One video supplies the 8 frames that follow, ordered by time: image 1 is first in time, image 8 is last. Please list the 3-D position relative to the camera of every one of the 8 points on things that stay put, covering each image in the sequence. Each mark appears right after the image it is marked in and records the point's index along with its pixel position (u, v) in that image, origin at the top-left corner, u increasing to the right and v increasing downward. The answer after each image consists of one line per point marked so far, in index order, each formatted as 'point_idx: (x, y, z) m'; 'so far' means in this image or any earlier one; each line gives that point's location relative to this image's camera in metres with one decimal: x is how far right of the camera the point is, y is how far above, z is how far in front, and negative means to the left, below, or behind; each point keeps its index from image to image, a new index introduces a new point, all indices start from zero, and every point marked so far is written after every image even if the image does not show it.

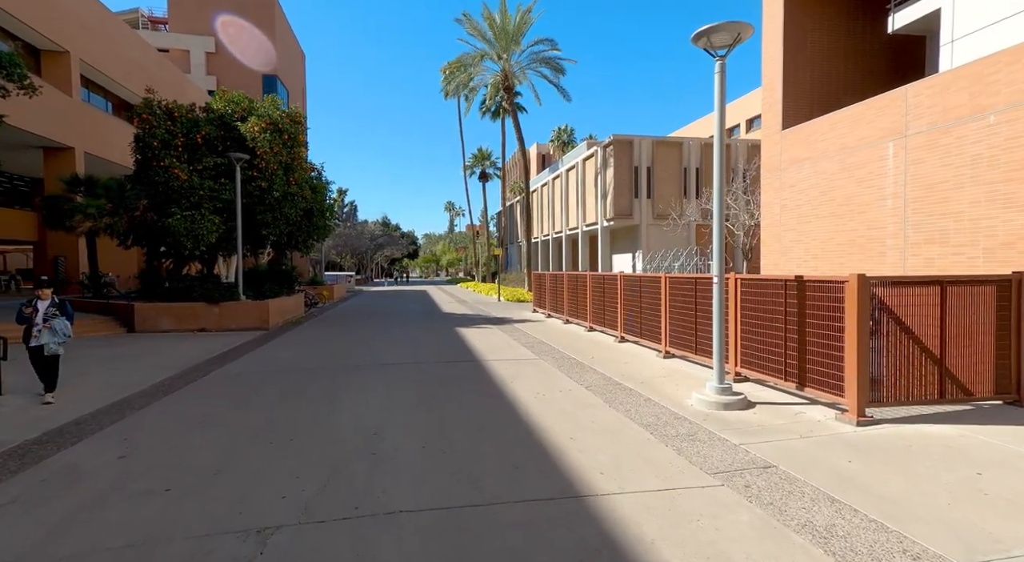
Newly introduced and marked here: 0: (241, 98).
0: (-8.8, +6.1, +17.6) m
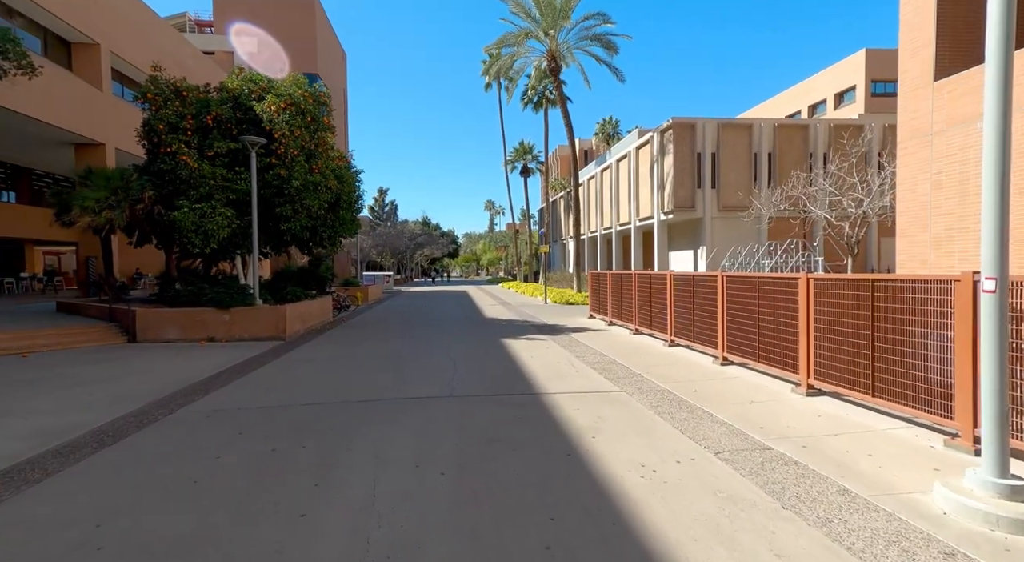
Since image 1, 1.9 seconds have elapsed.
0: (-7.3, +6.0, +16.1) m
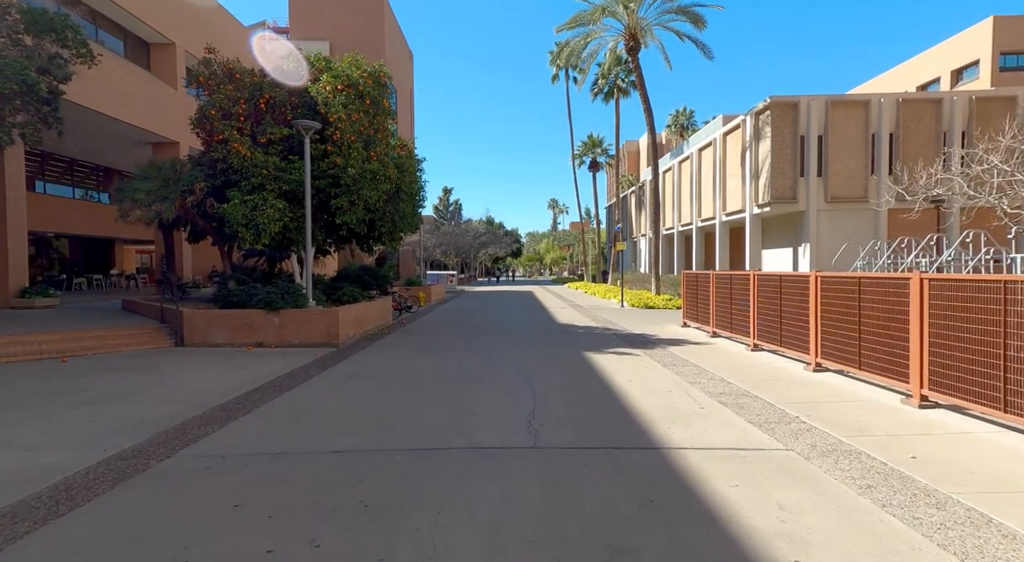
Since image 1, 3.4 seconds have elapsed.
0: (-5.3, +6.0, +15.2) m
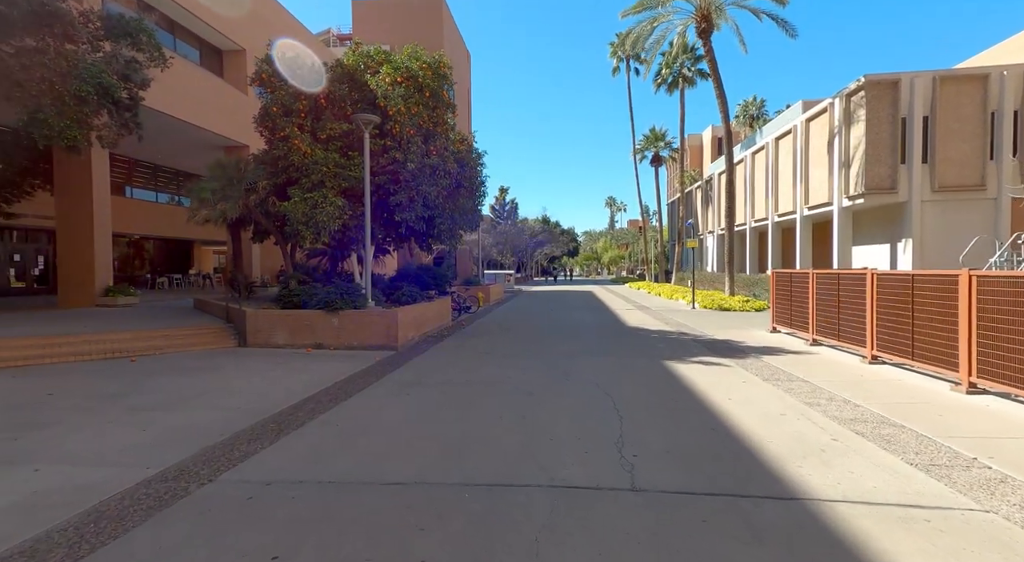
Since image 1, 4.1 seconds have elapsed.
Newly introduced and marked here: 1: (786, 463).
0: (-3.6, +6.1, +14.8) m
1: (+1.9, -1.2, +3.8) m
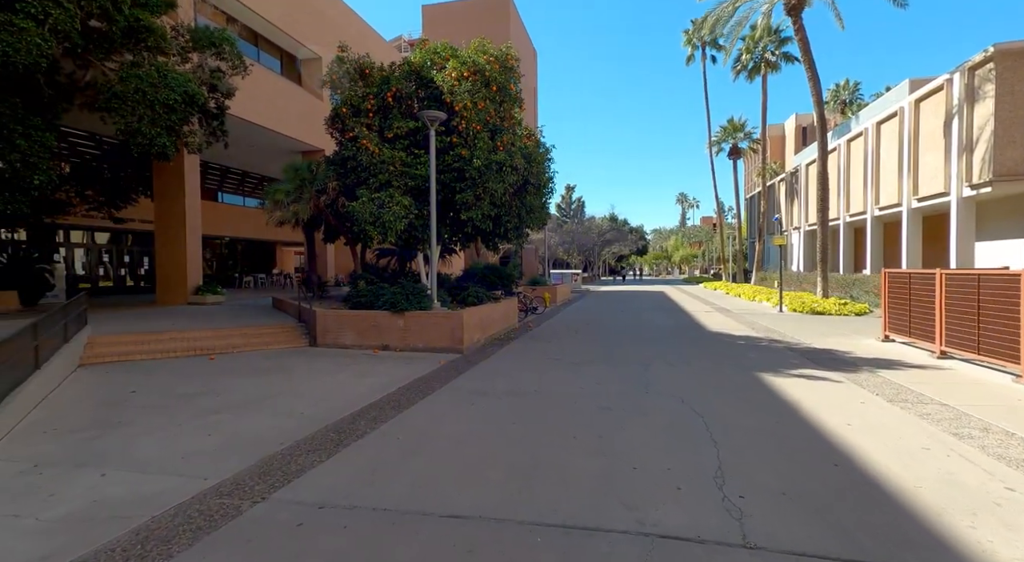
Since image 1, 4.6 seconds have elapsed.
0: (-1.8, +6.1, +14.5) m
1: (+2.3, -1.3, +2.9) m
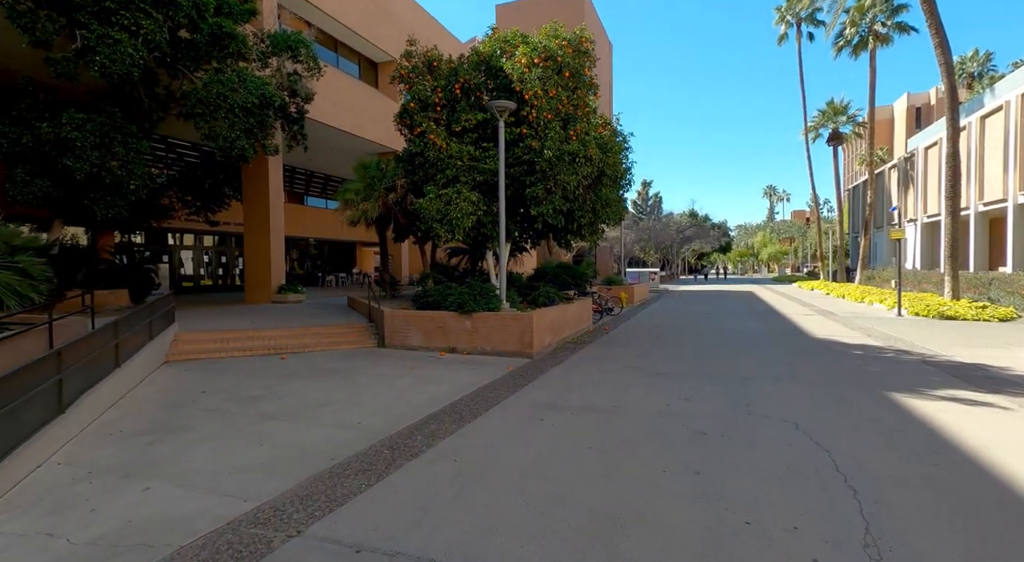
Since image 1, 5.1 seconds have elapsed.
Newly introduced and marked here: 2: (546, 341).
0: (0.0, +6.1, +13.7) m
1: (+2.6, -1.3, +1.8) m
2: (+0.7, -1.3, +12.0) m
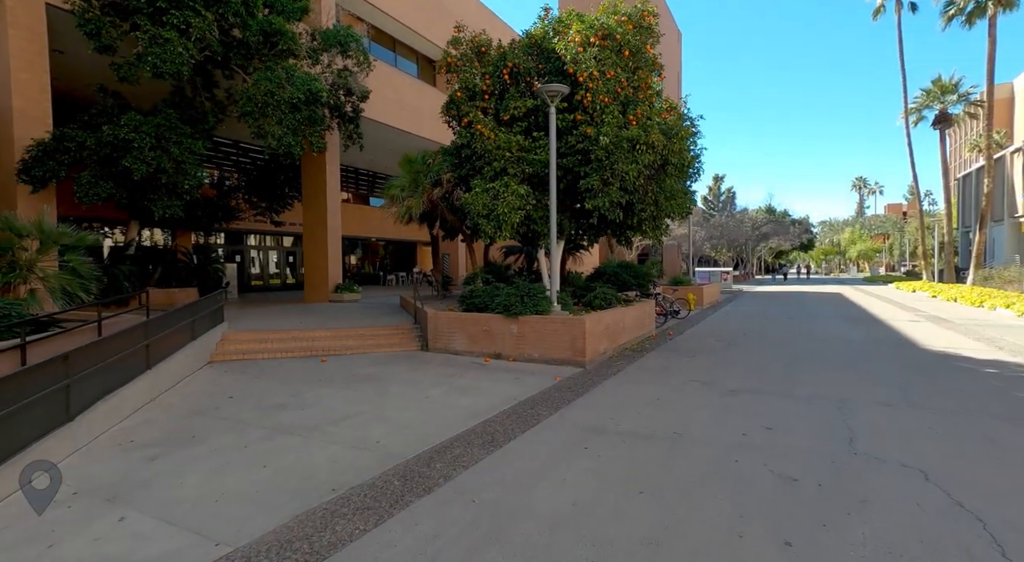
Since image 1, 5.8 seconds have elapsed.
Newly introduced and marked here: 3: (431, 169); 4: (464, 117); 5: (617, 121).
0: (+1.2, +6.1, +12.6) m
1: (+2.3, -1.3, +0.4) m
2: (+1.7, -1.3, +10.8) m
3: (-2.0, +2.8, +14.0) m
4: (-1.1, +3.8, +12.8) m
5: (+2.2, +3.3, +11.6) m
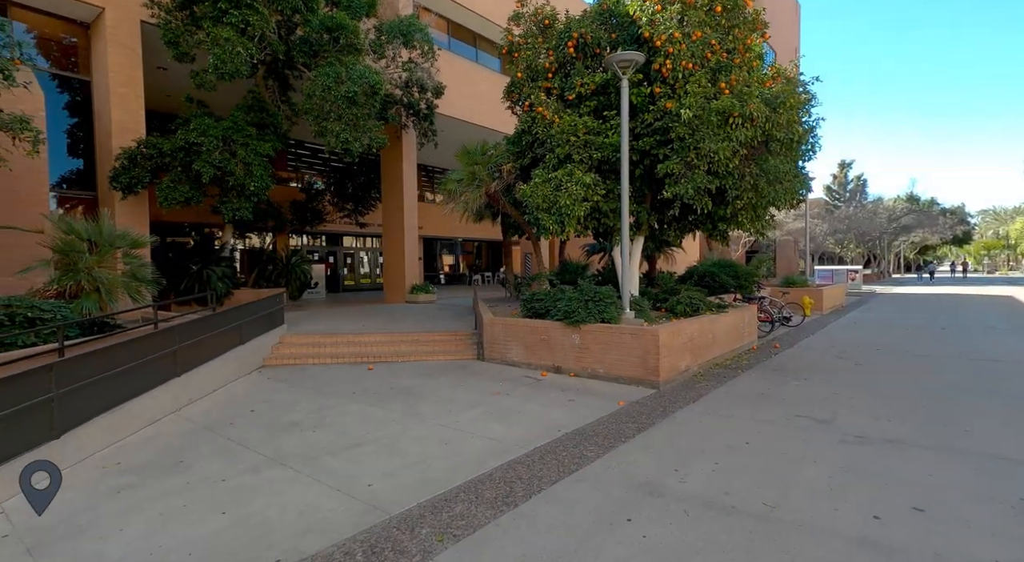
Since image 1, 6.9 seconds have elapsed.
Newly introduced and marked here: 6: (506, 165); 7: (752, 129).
0: (+2.5, +6.0, +10.8) m
1: (+1.4, -1.3, -1.5) m
2: (+2.7, -1.3, +8.9) m
3: (-0.4, +2.7, +12.7) m
4: (+0.3, +3.7, +11.4) m
5: (+3.3, +3.3, +9.6) m
6: (-0.1, +2.5, +12.0) m
7: (+4.1, +2.7, +9.7) m
